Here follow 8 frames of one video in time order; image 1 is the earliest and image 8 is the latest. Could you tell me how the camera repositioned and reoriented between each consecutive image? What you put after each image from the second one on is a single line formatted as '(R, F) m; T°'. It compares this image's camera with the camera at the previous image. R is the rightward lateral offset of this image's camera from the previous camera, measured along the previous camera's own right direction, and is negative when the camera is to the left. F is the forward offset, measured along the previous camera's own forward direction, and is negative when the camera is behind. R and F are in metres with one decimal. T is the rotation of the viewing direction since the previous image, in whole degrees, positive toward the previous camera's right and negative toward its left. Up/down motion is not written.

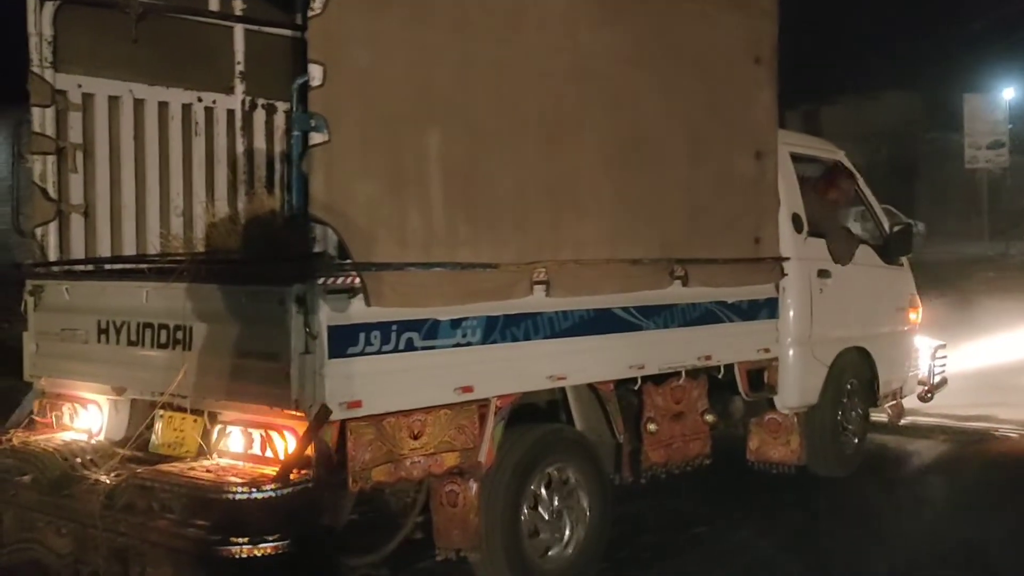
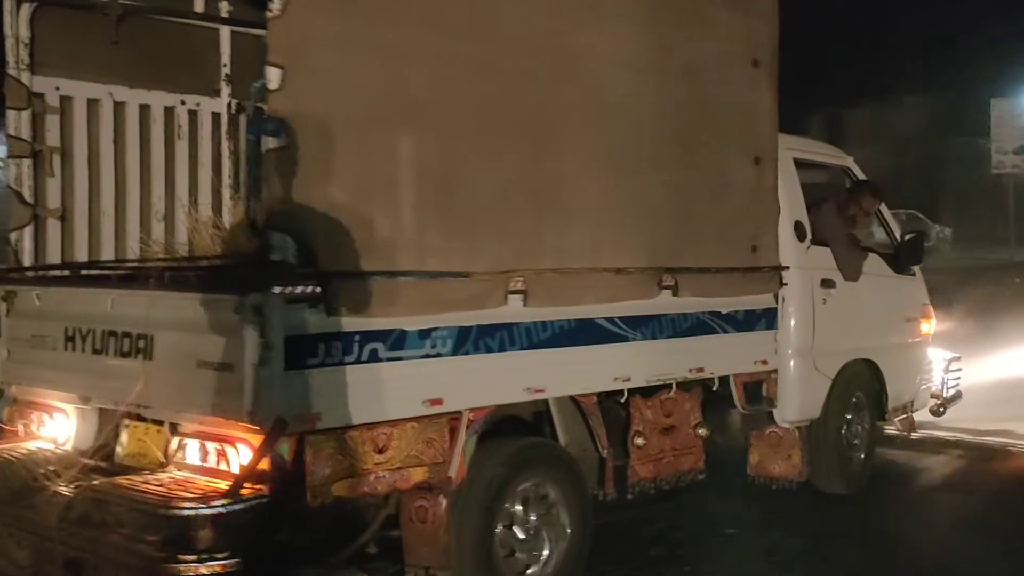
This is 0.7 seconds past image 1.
(+0.2, +0.1) m; -2°
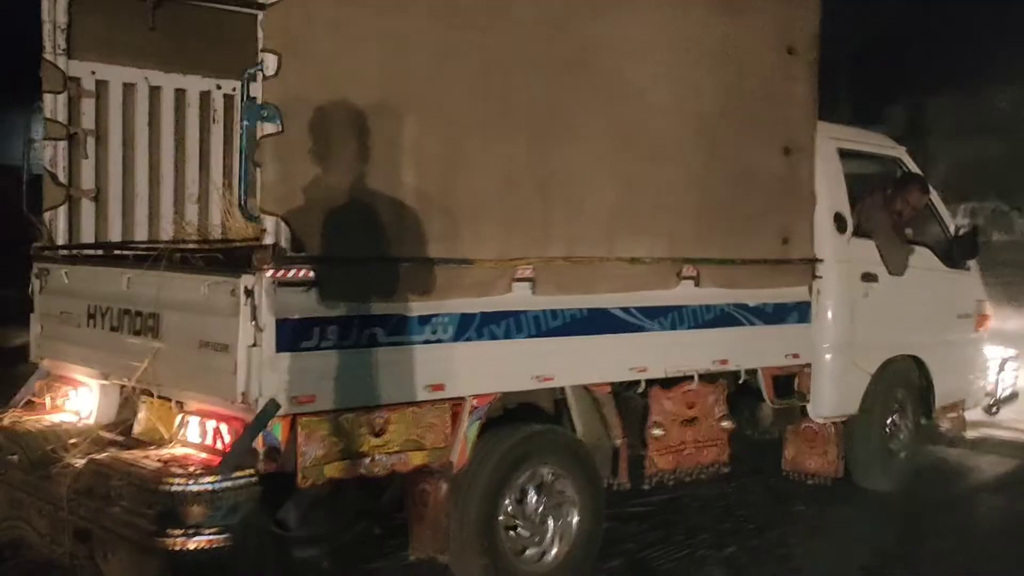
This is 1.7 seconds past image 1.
(+0.3, 0.0) m; -5°
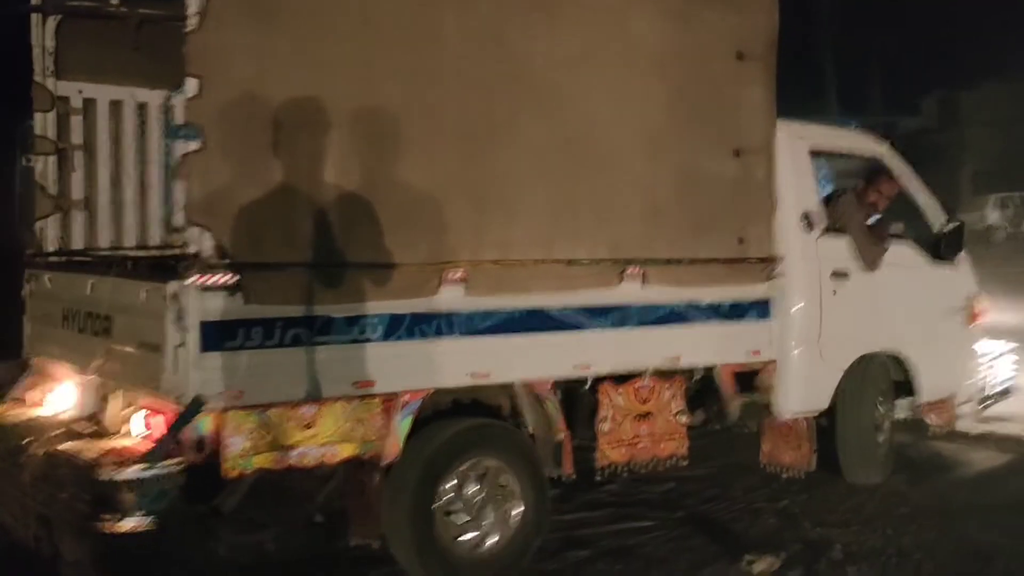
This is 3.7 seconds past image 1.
(+0.7, -0.2) m; -5°
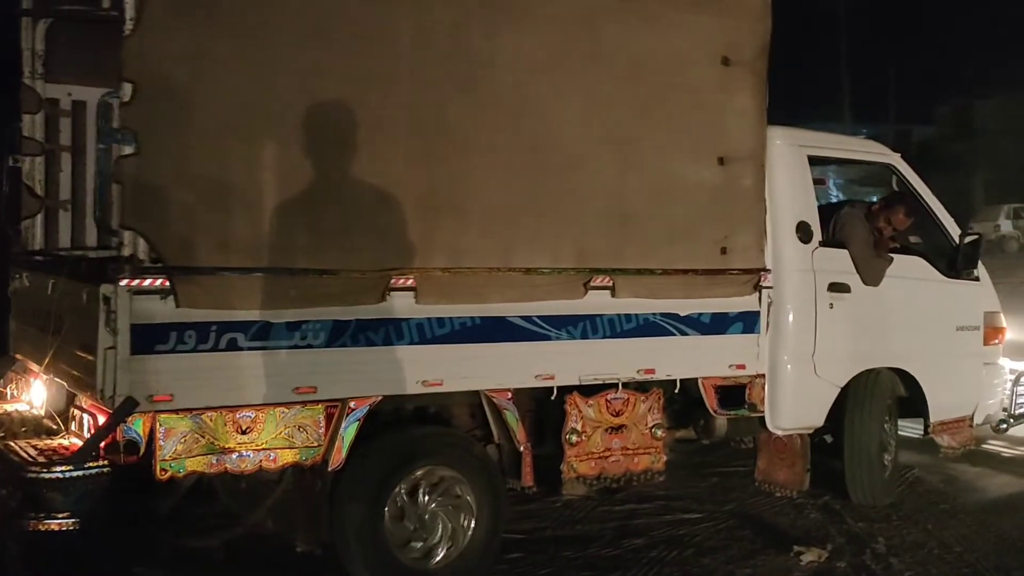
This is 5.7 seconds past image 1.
(+0.6, +0.1) m; -5°
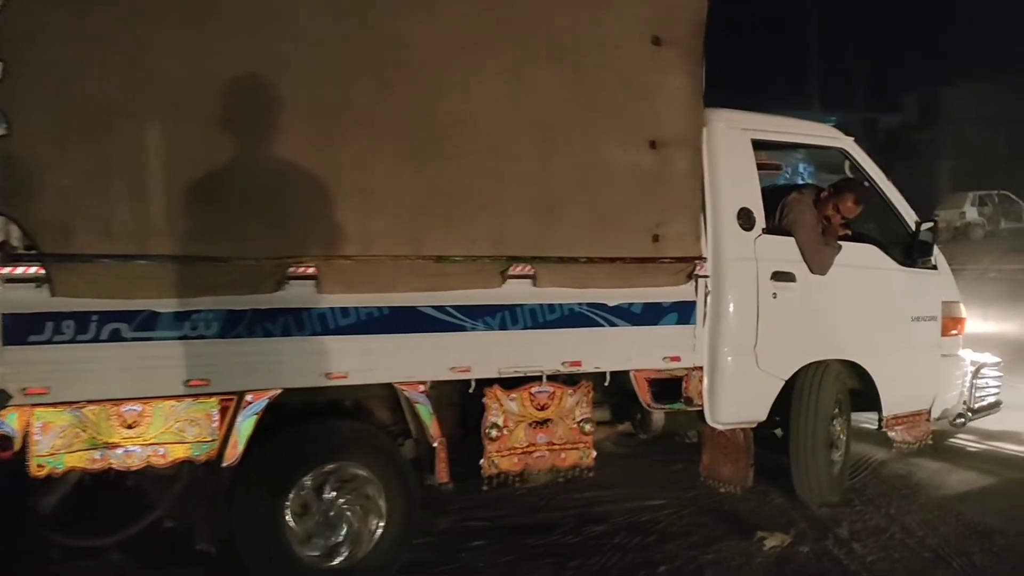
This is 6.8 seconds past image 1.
(+0.5, +0.2) m; -1°
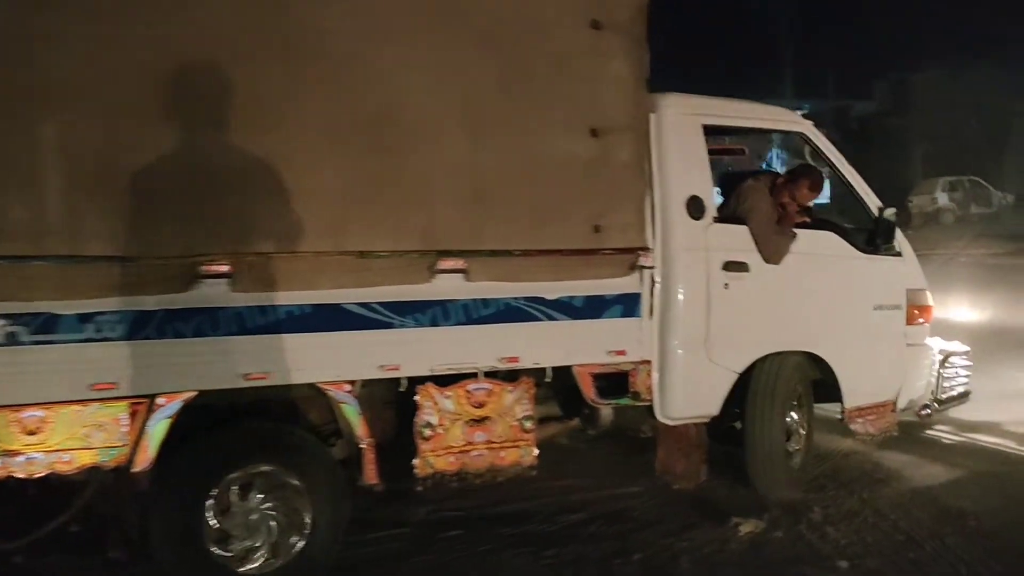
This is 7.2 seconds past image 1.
(+0.4, +0.2) m; -1°
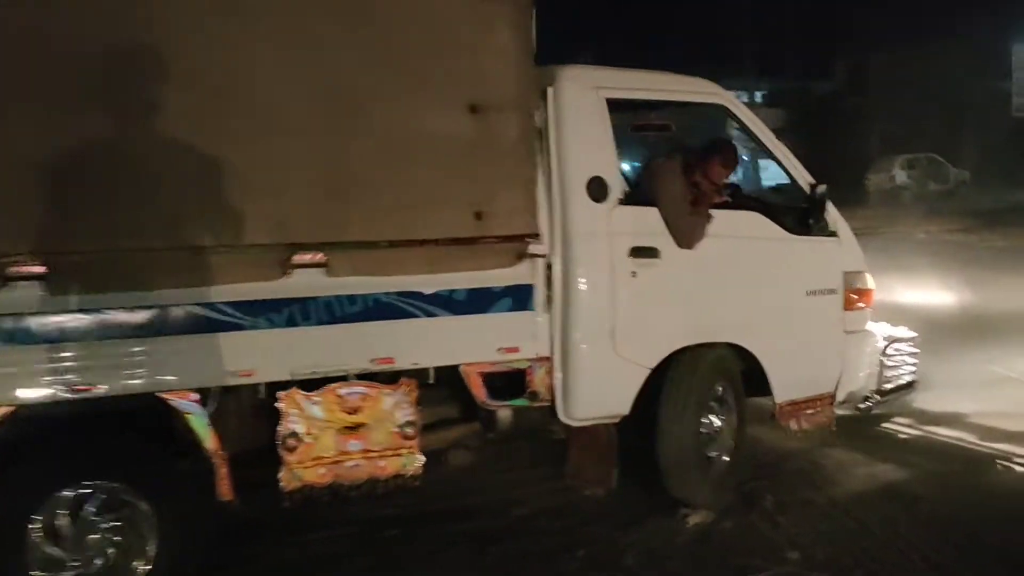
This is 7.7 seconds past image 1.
(+0.6, +0.4) m; -1°
